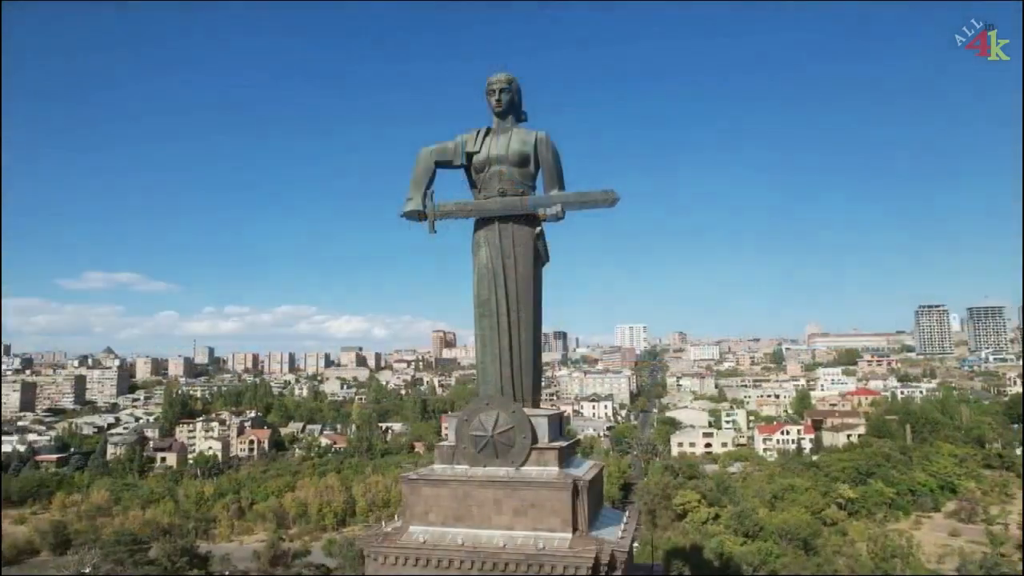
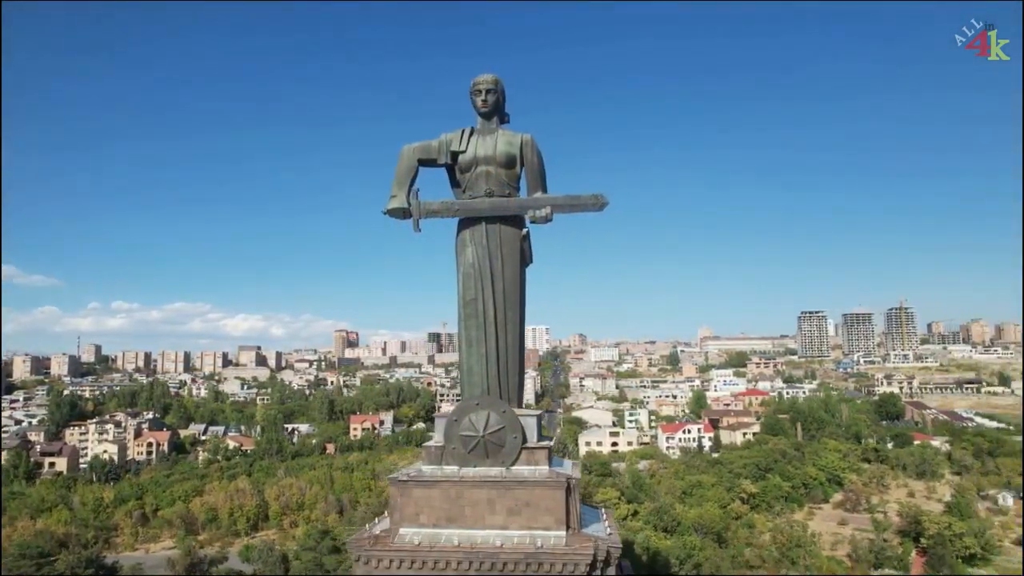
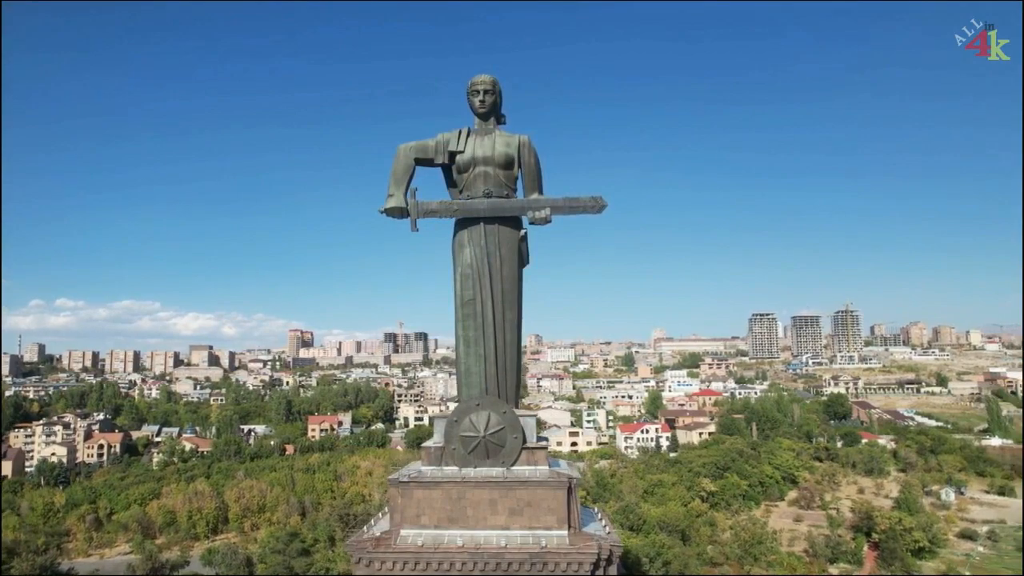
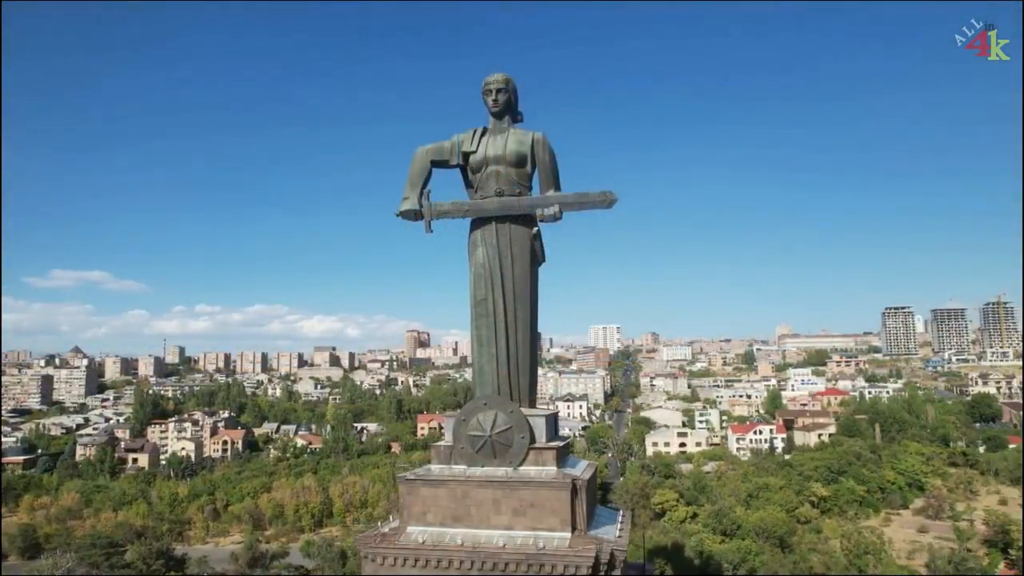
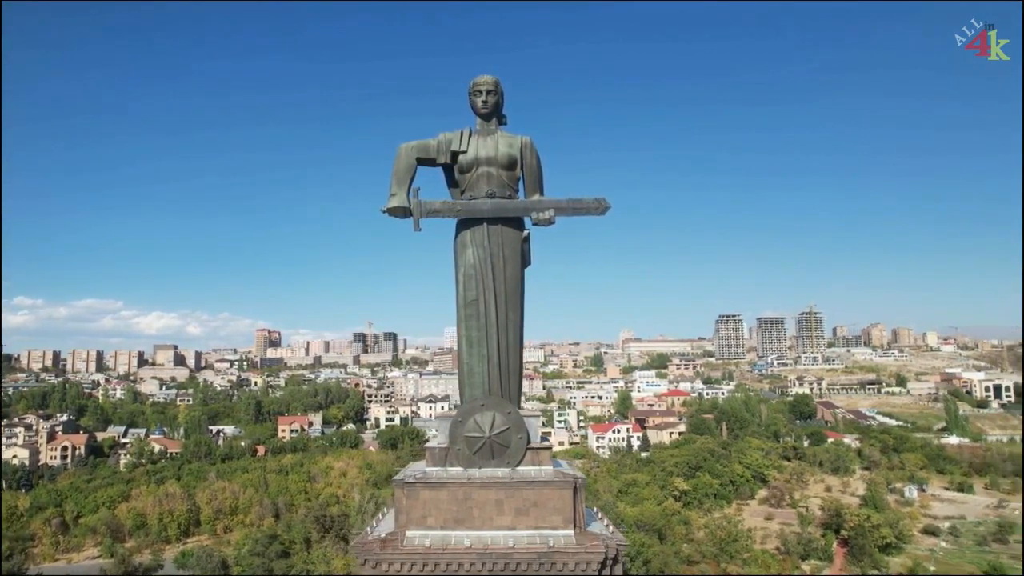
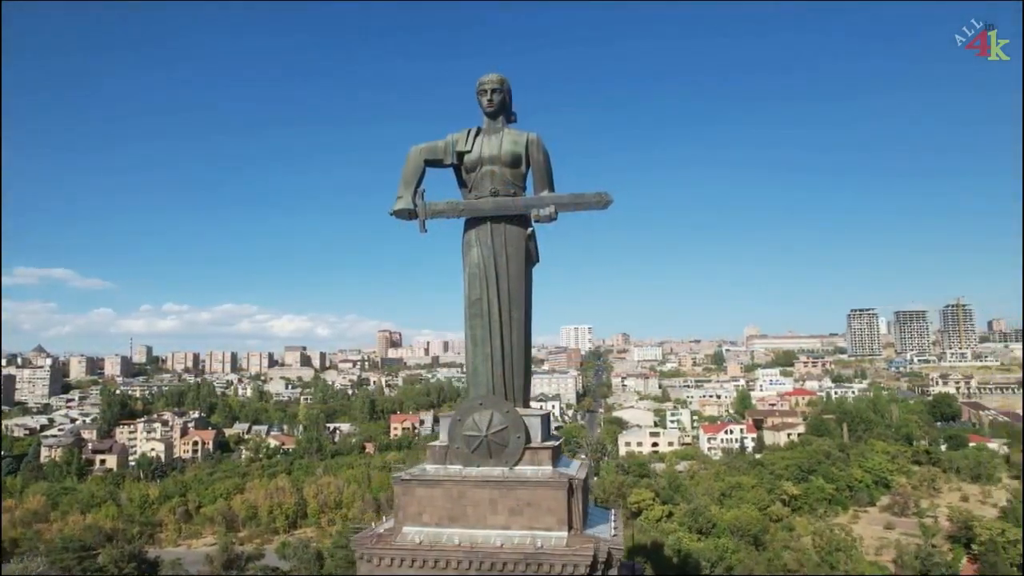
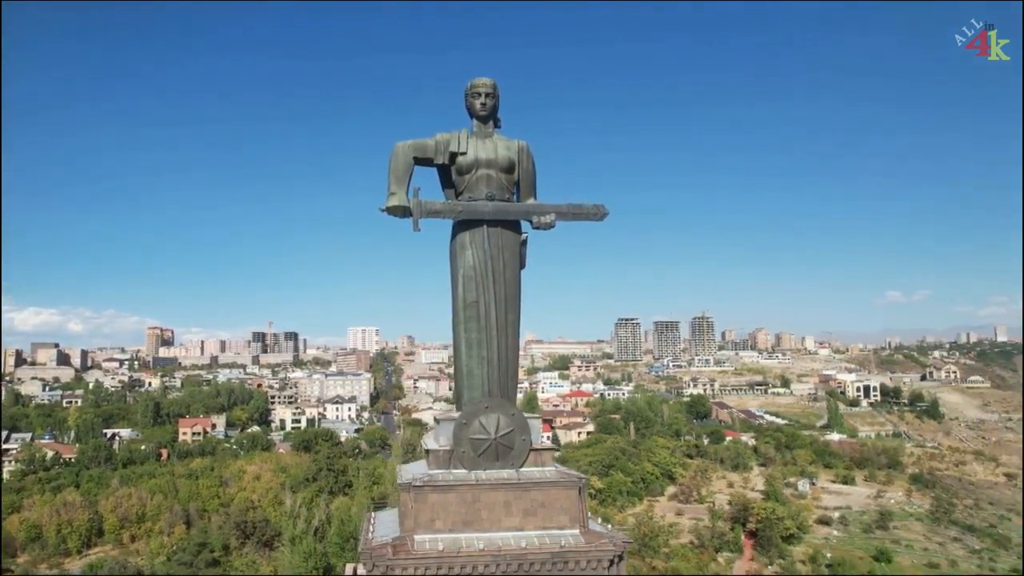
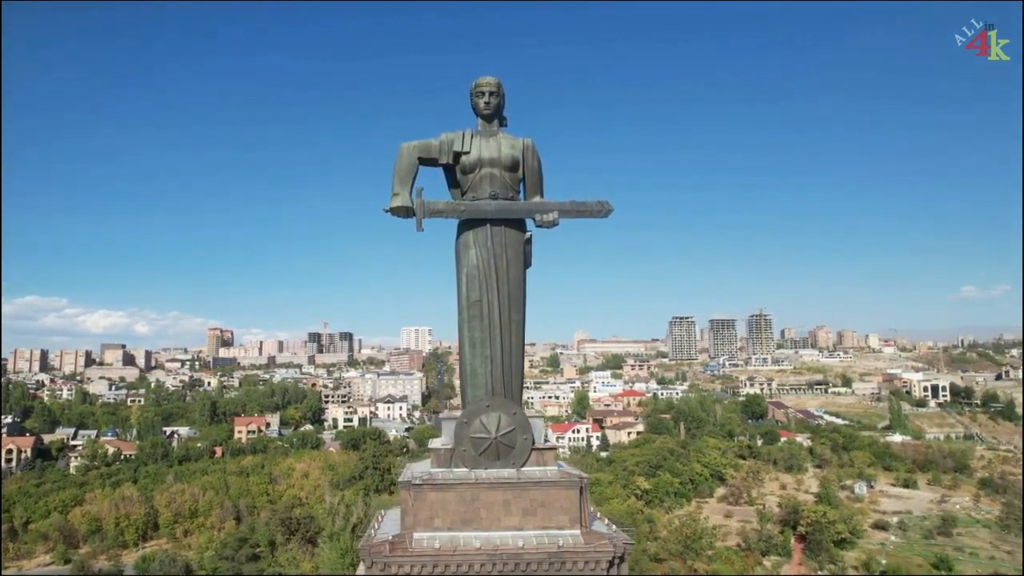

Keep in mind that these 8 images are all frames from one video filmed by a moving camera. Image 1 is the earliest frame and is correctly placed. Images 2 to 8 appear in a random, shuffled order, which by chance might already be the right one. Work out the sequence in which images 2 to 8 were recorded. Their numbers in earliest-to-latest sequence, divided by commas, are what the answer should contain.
4, 6, 2, 3, 5, 8, 7
